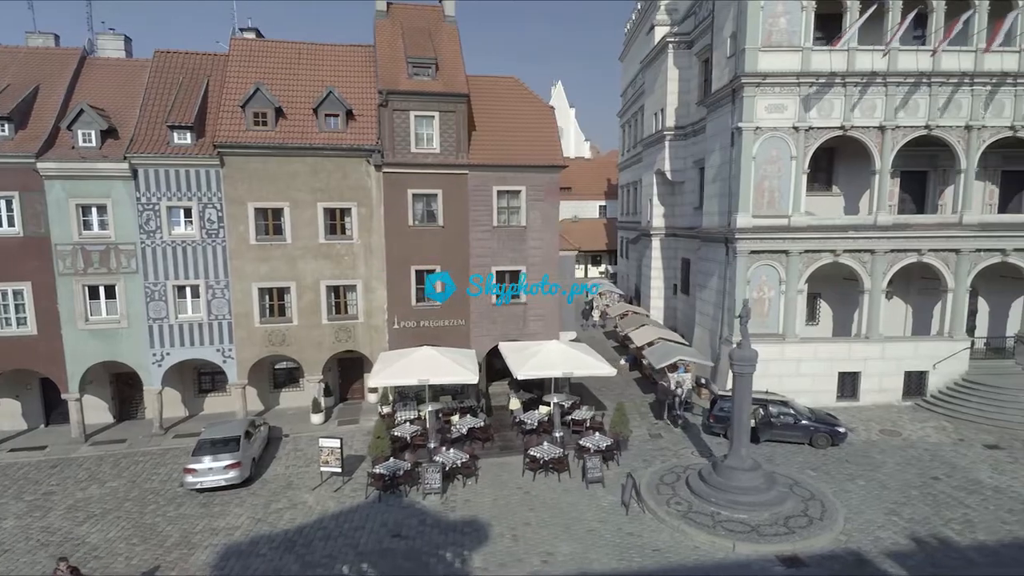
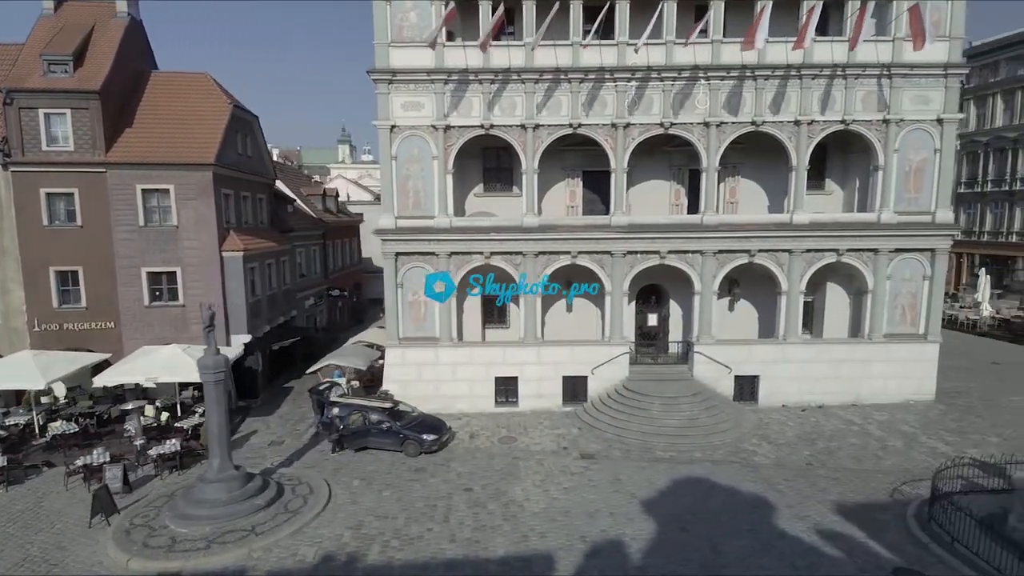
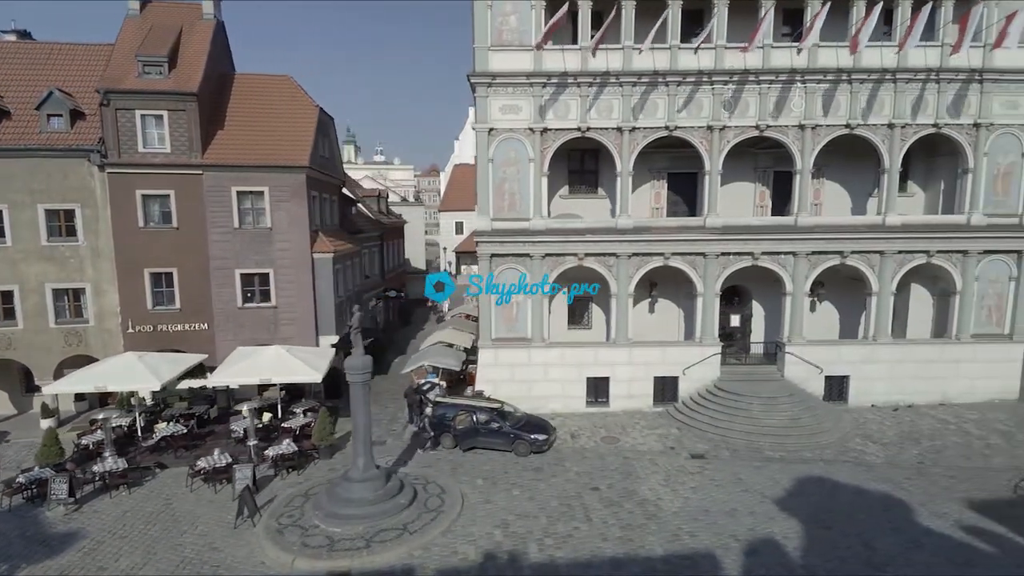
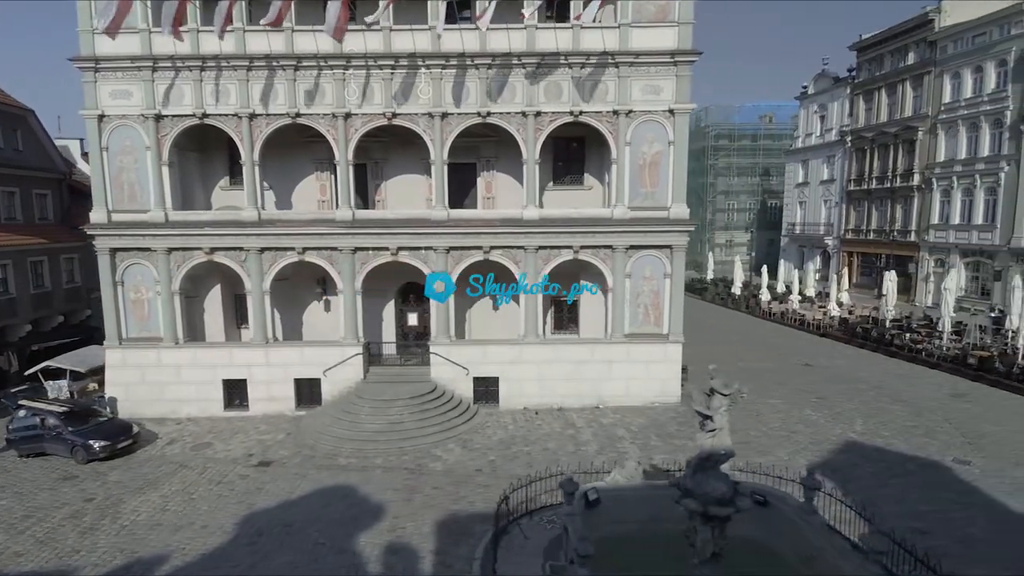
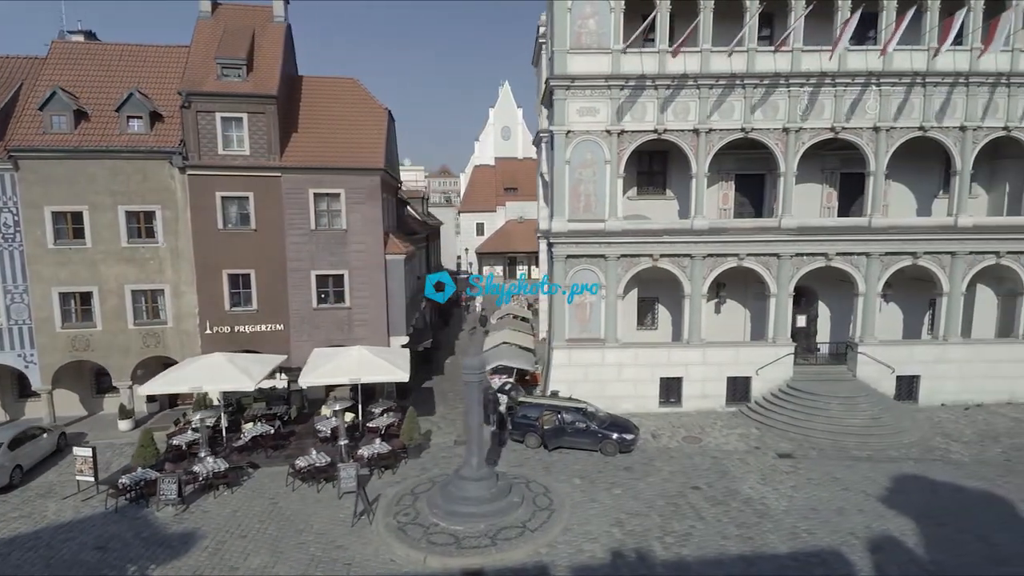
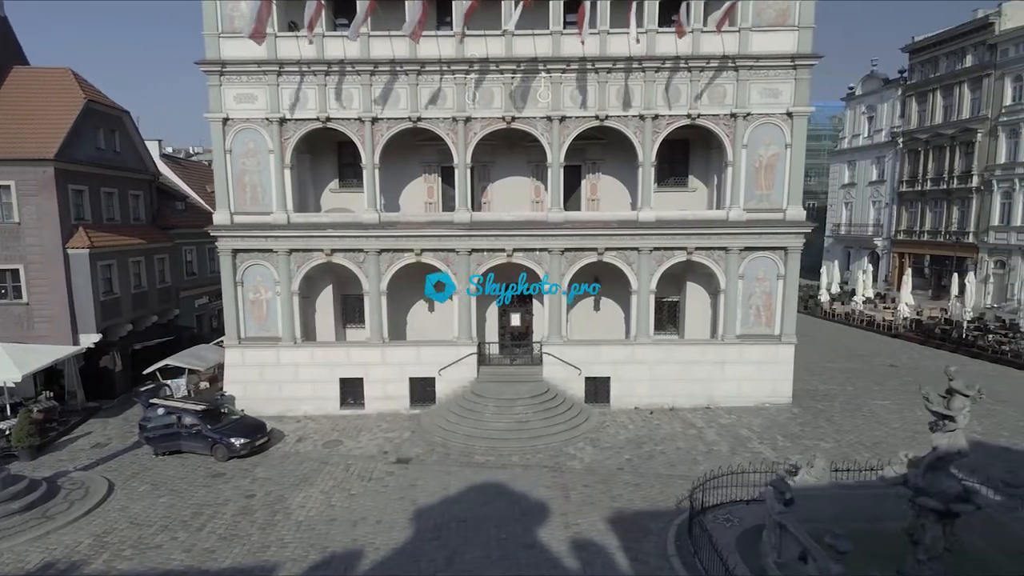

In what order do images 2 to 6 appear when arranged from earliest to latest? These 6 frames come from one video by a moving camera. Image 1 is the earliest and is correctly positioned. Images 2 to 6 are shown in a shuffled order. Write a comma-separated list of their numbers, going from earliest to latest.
5, 3, 2, 6, 4
